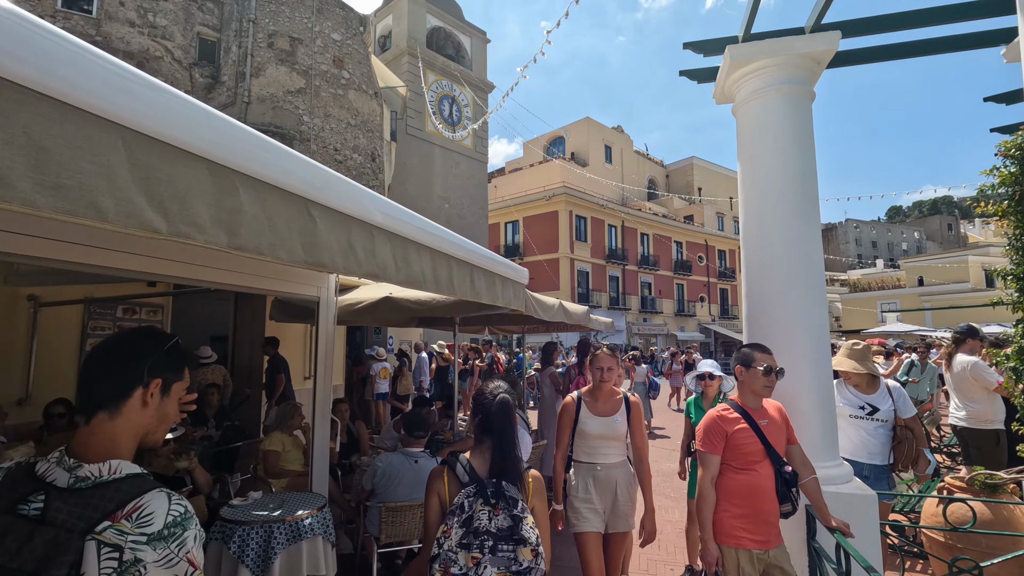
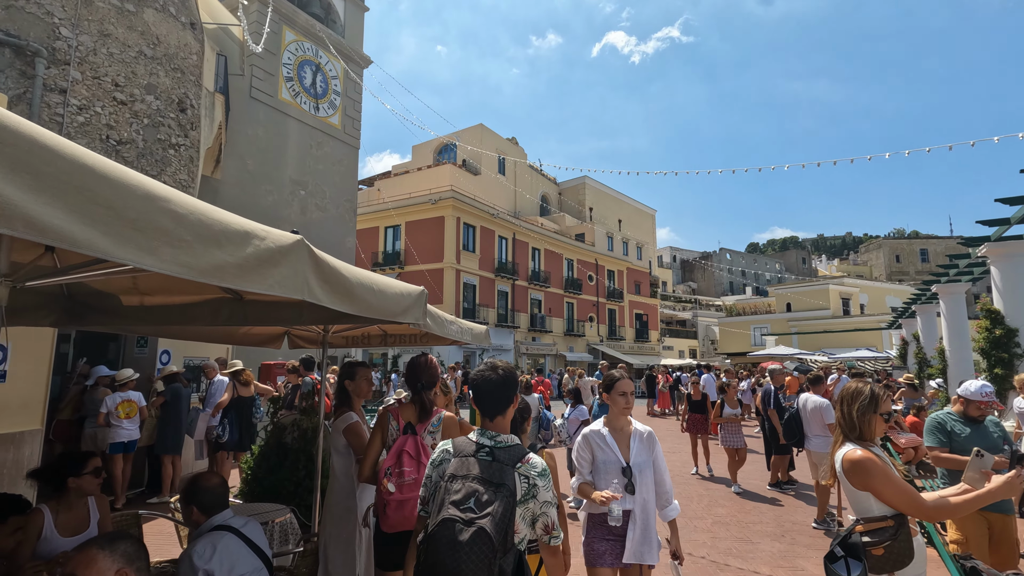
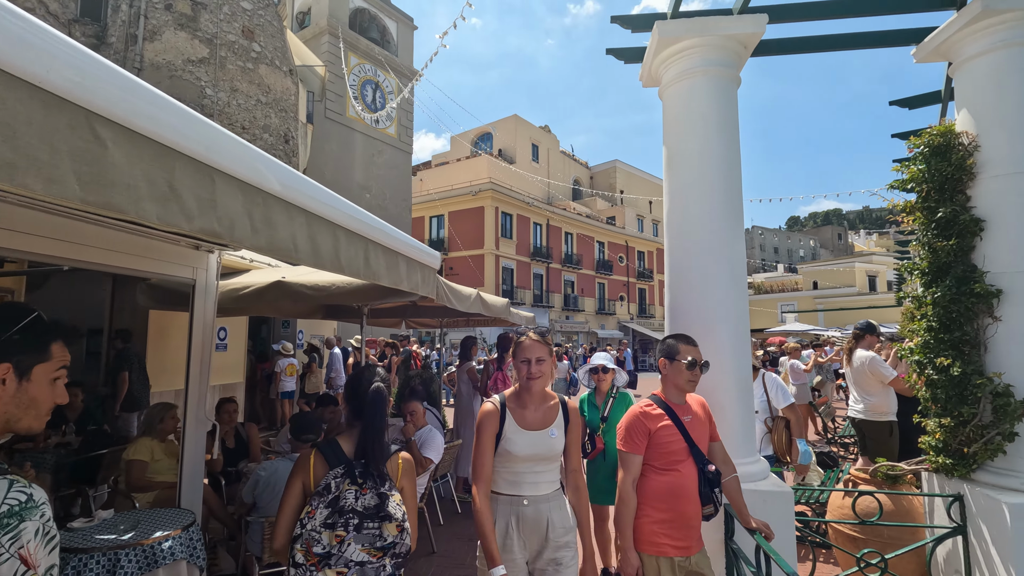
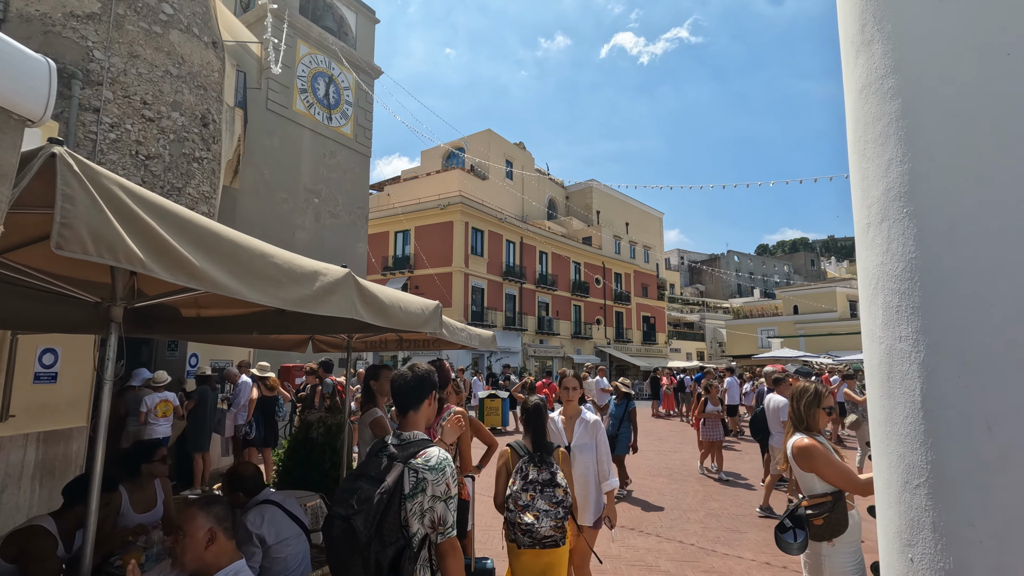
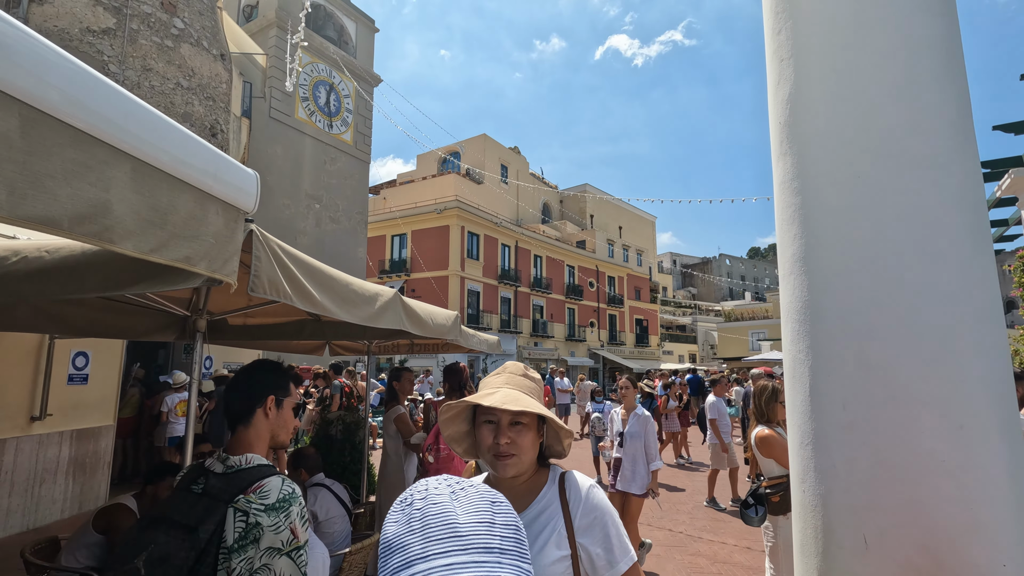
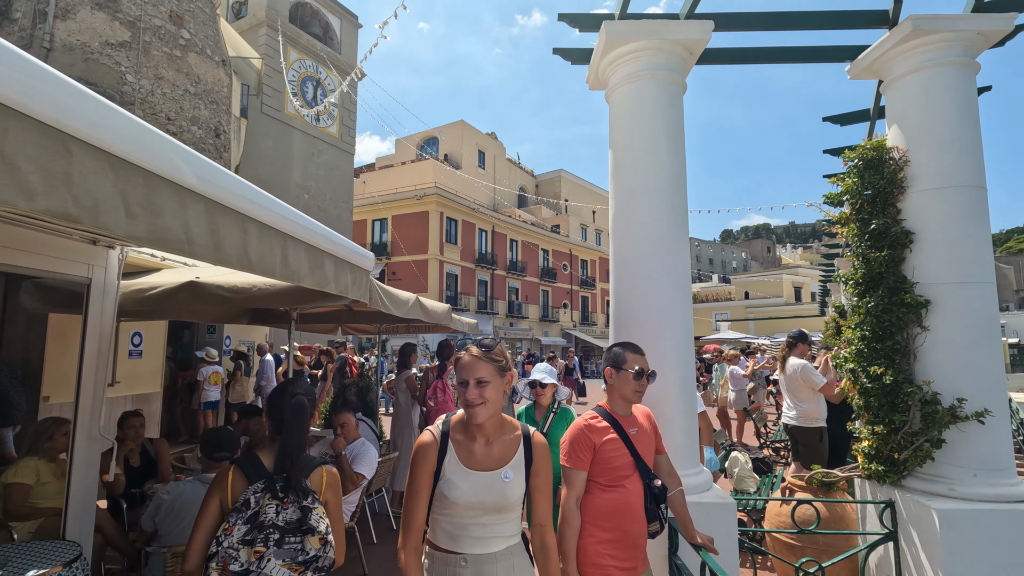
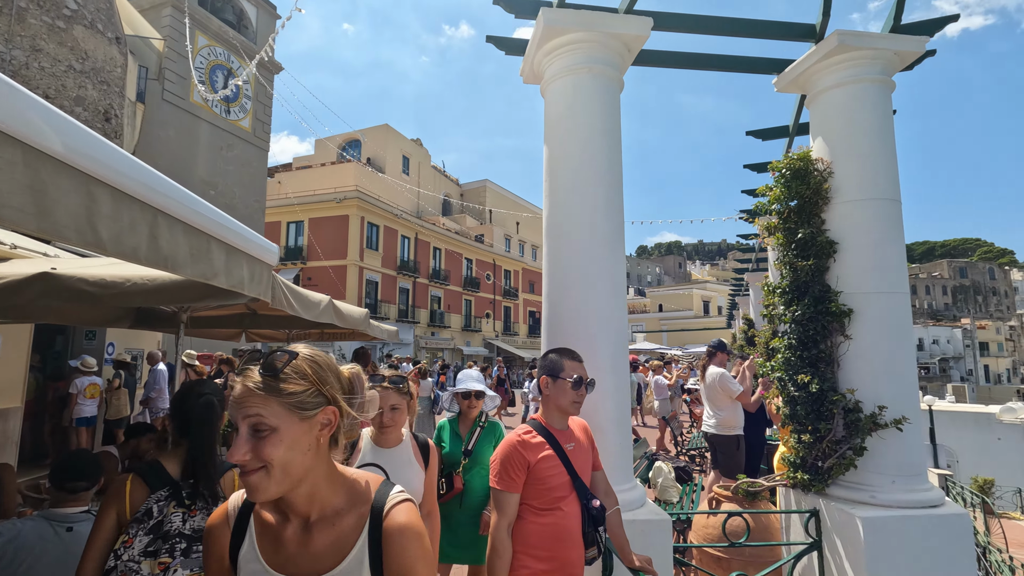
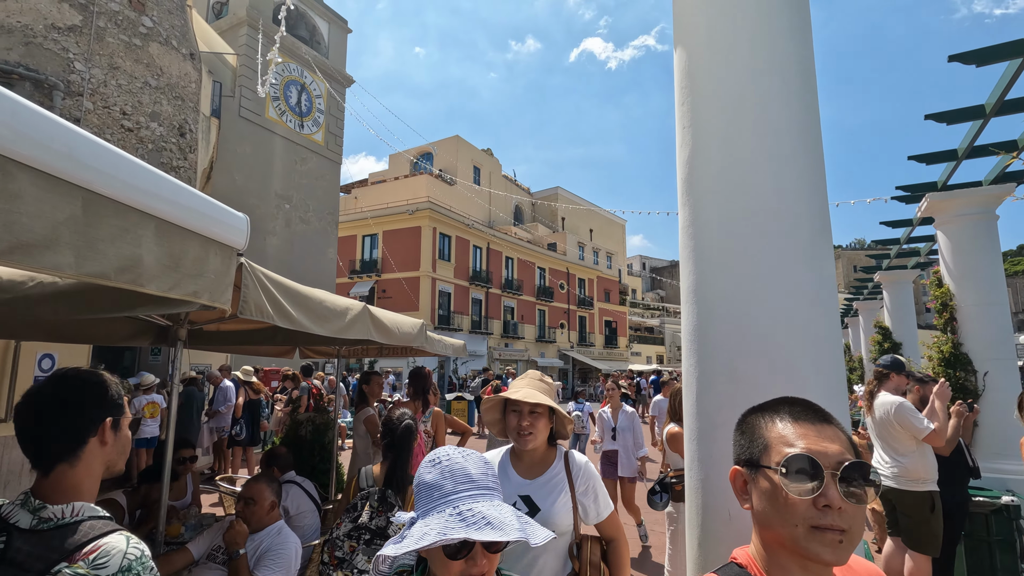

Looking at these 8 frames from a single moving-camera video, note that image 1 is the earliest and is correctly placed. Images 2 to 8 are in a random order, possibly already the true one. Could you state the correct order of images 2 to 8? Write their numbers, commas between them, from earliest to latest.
3, 6, 7, 8, 5, 4, 2
